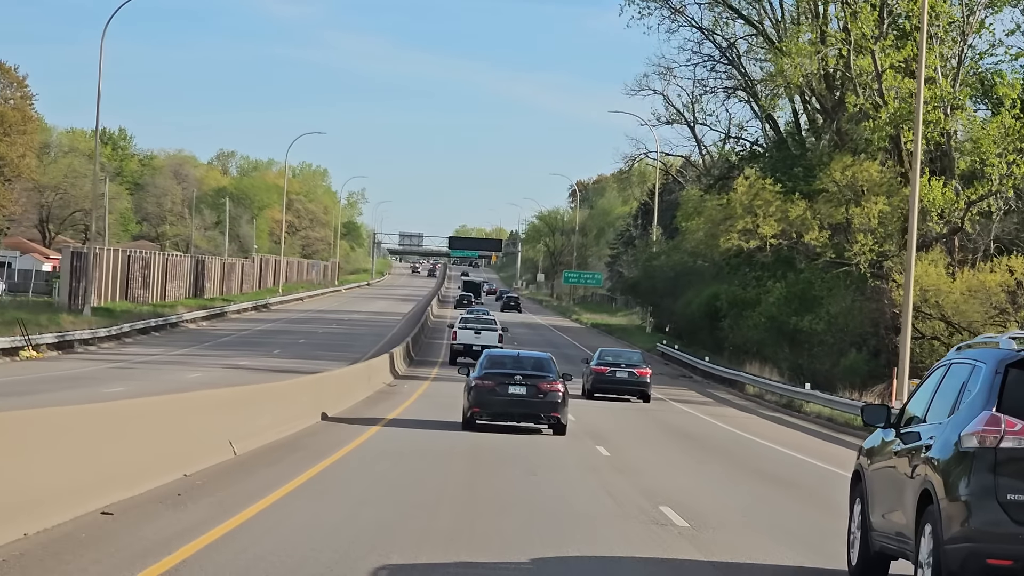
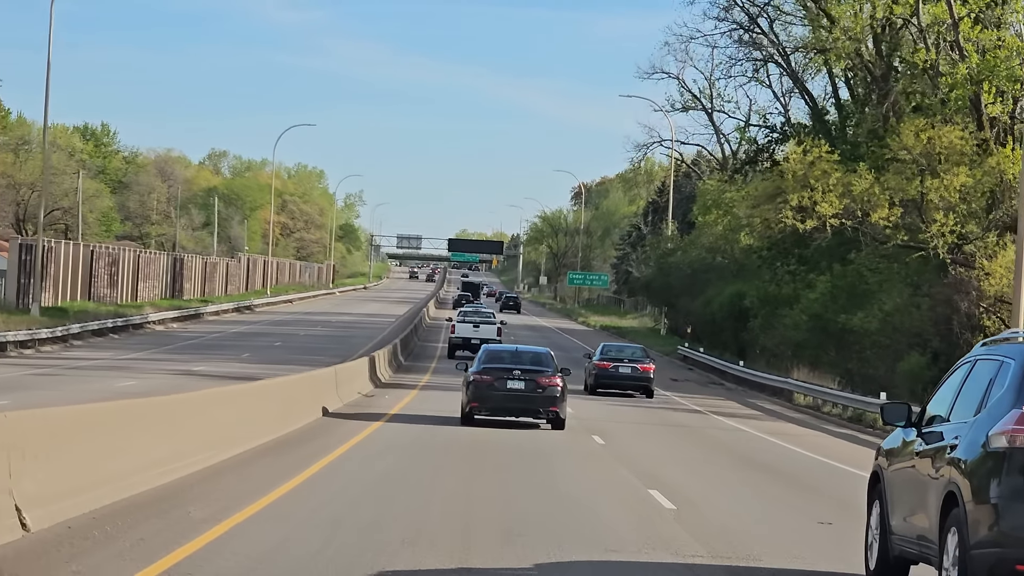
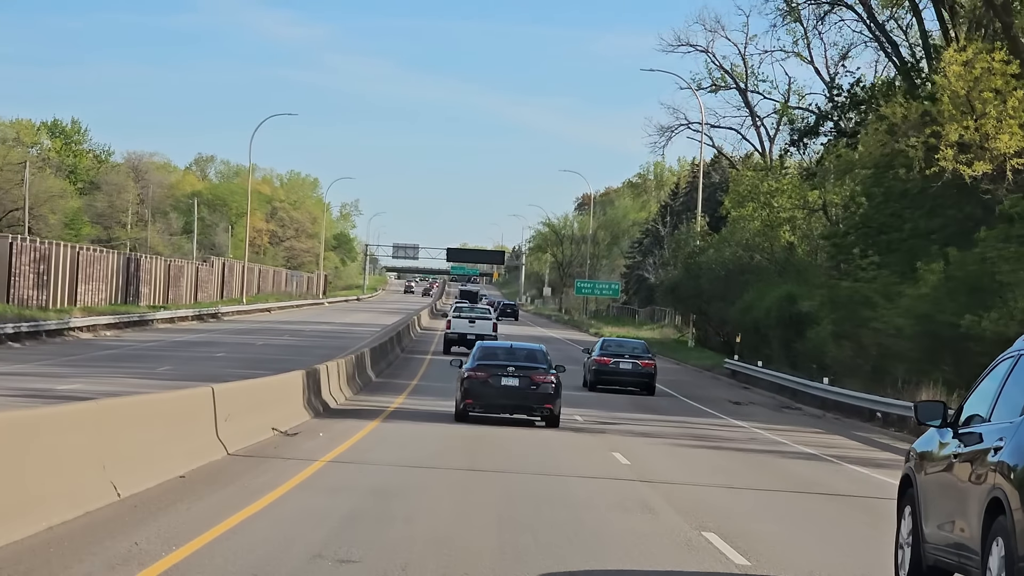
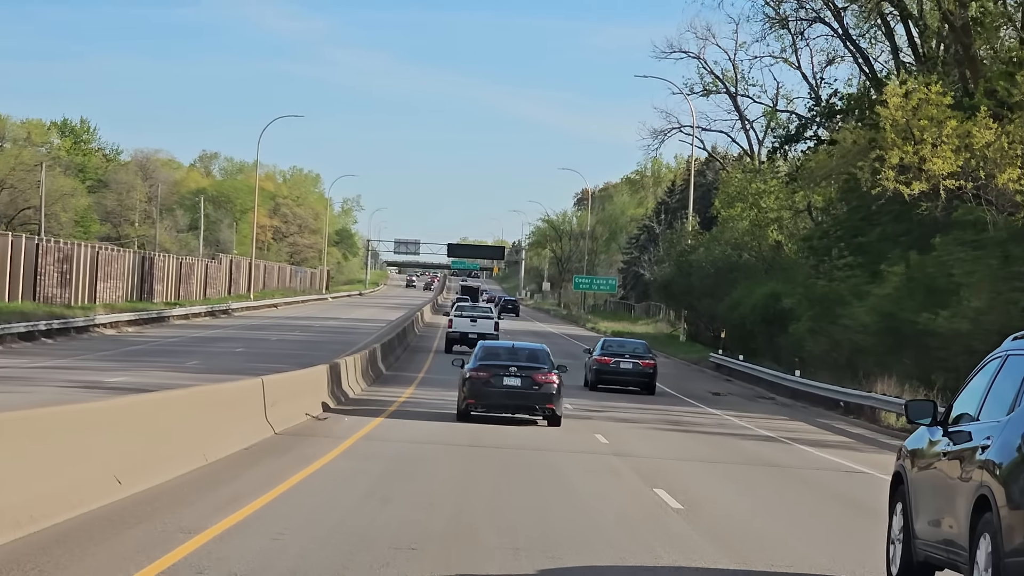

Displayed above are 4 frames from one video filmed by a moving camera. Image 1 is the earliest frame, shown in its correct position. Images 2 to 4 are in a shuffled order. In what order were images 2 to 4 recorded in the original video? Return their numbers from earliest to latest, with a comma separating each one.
2, 4, 3
